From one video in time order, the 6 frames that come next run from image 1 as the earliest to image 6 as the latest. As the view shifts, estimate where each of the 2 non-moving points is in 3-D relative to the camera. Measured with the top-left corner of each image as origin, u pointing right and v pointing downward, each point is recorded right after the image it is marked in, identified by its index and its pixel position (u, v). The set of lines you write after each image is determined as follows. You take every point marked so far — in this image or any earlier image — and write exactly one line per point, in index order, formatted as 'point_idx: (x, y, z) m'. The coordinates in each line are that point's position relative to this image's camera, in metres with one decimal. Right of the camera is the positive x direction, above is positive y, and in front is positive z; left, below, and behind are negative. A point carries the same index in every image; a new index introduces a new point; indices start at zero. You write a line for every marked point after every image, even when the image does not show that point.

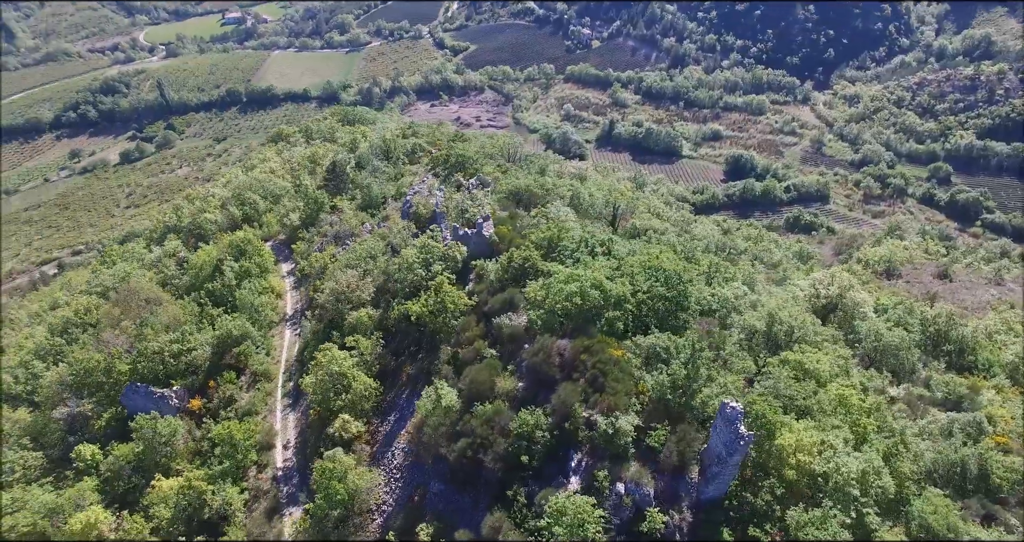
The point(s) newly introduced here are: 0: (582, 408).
0: (+2.0, -4.5, +18.4) m
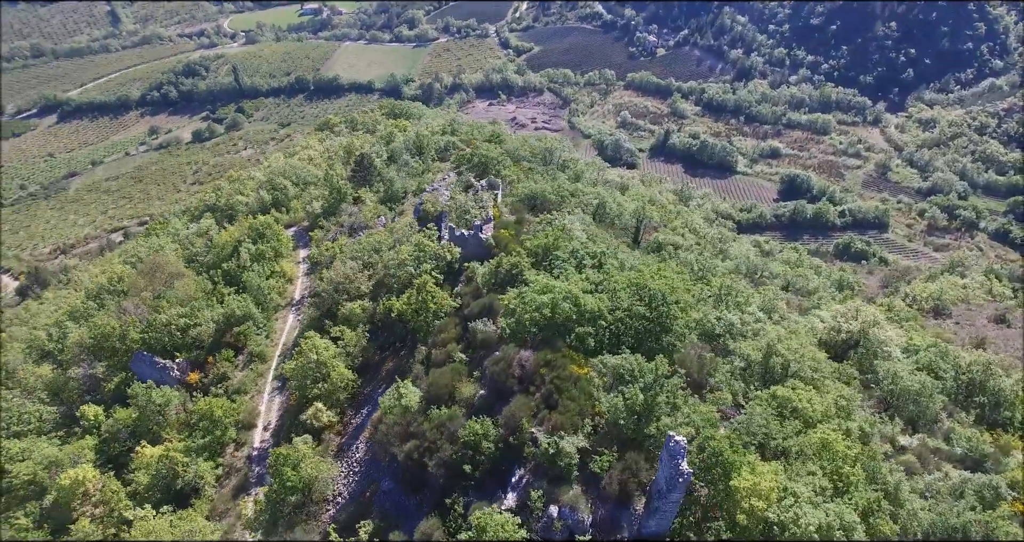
0: (+0.4, -4.9, +17.9) m
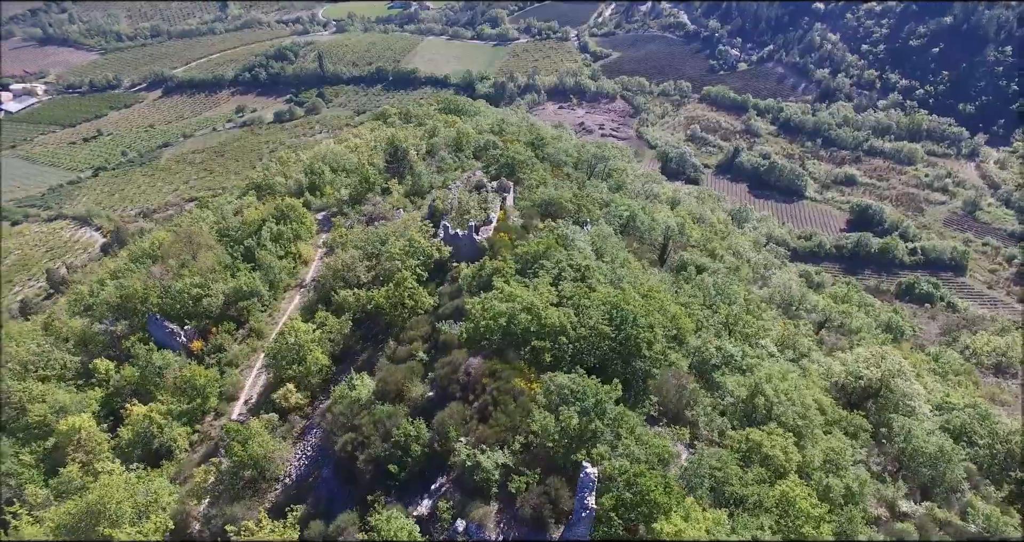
0: (-1.7, -5.0, +17.6) m
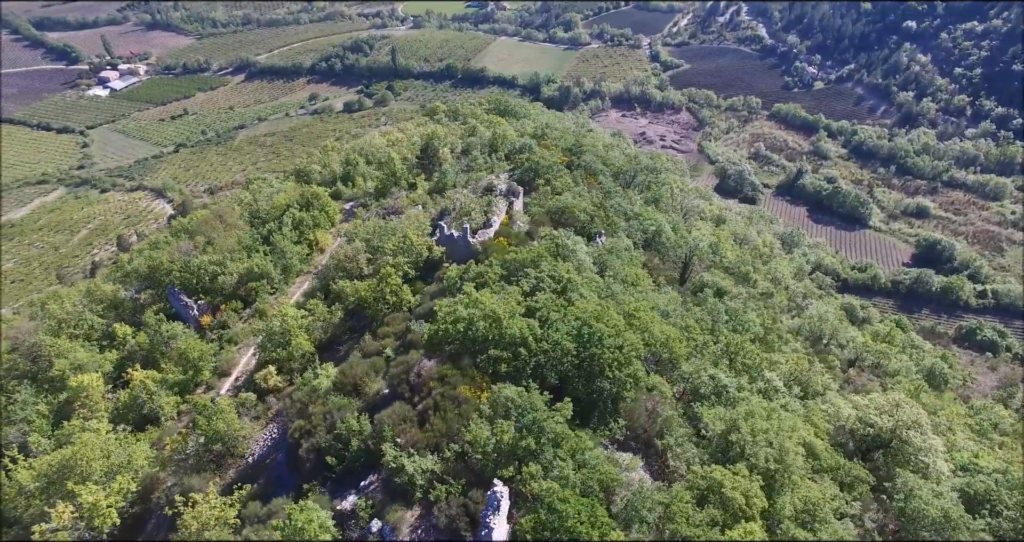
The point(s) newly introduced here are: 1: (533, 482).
0: (-3.6, -5.1, +17.6) m
1: (+0.6, -6.0, +16.2) m
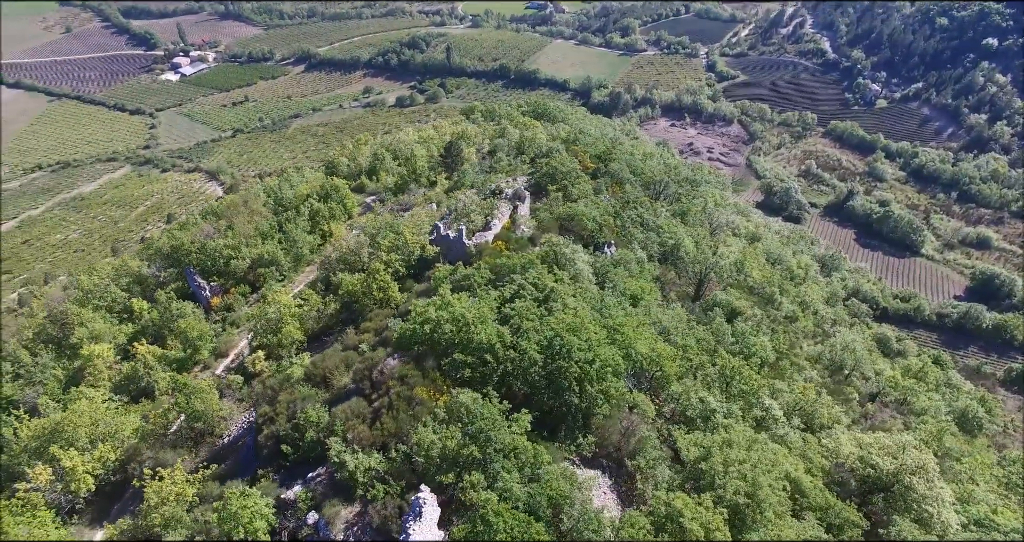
0: (-5.1, -5.0, +17.7) m
1: (-1.1, -6.2, +16.0) m
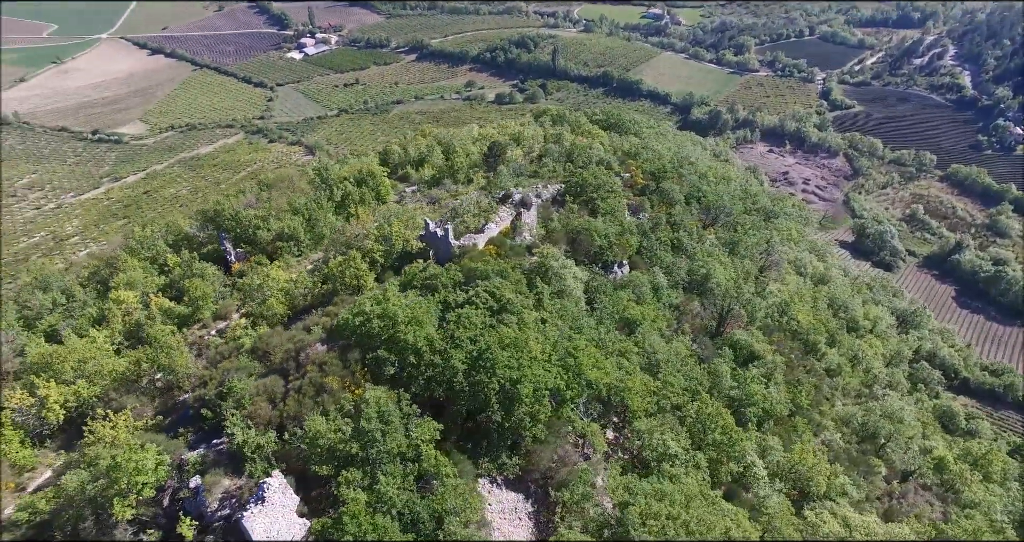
0: (-8.2, -4.4, +18.3) m
1: (-4.7, -6.1, +16.0) m
